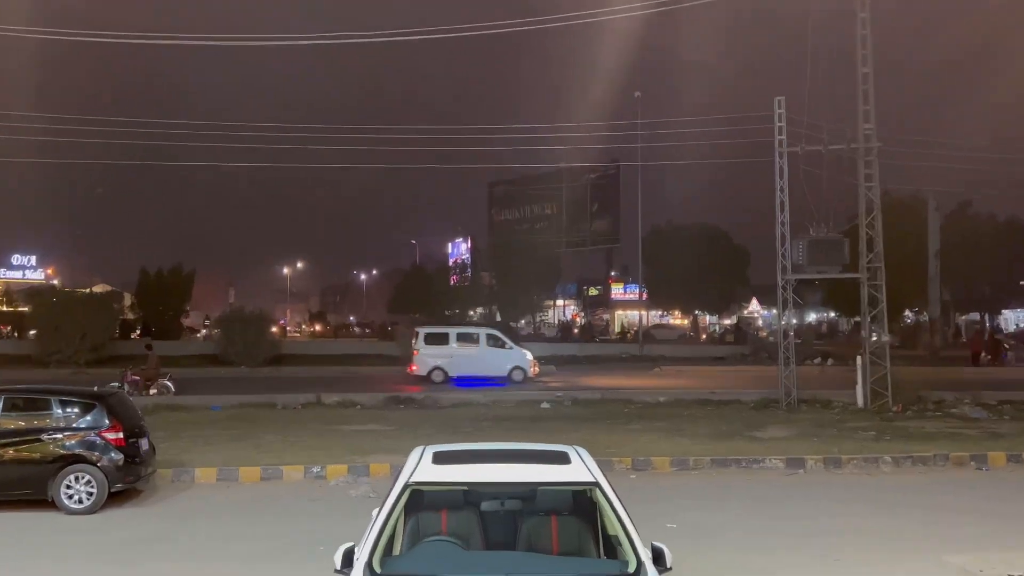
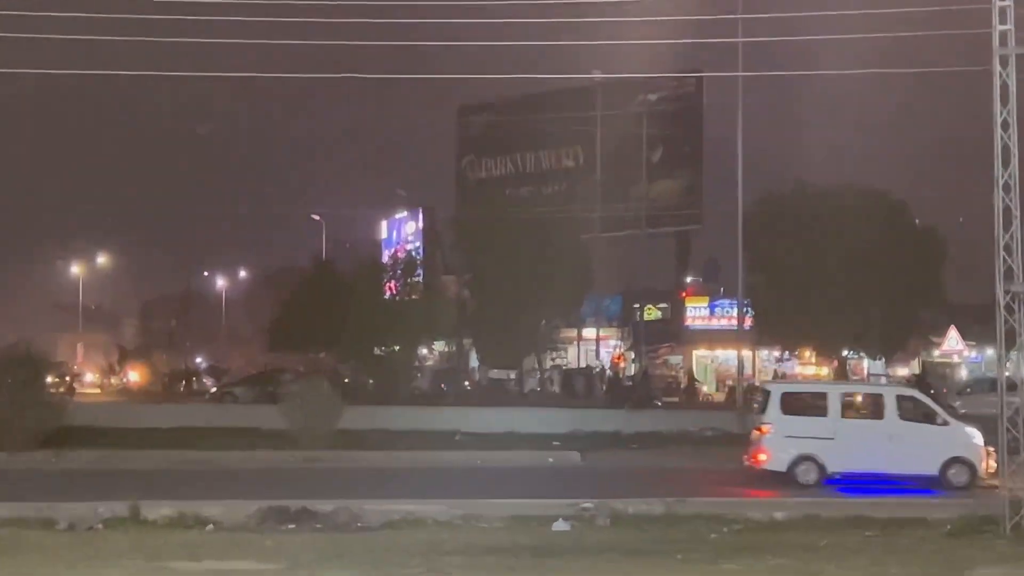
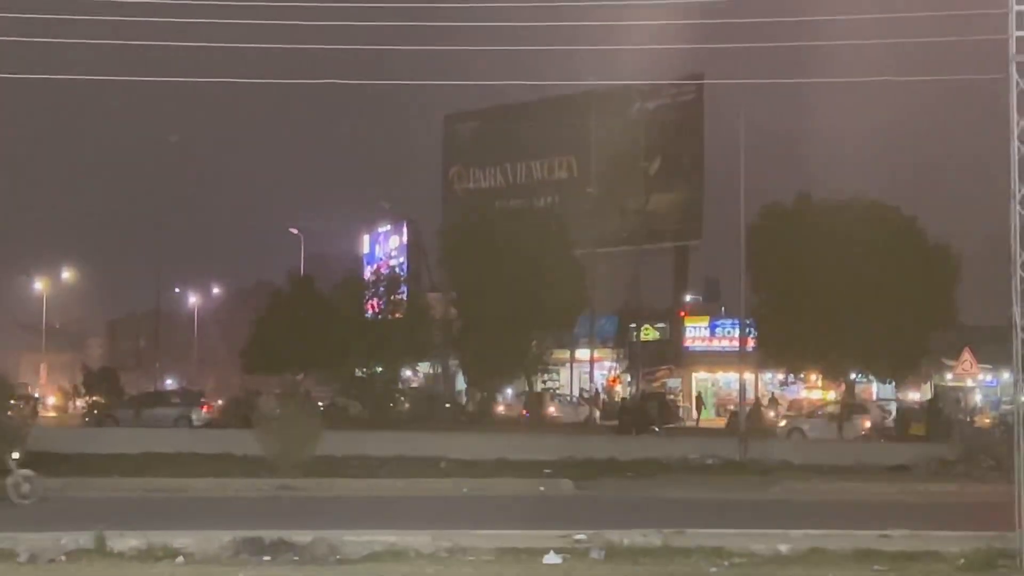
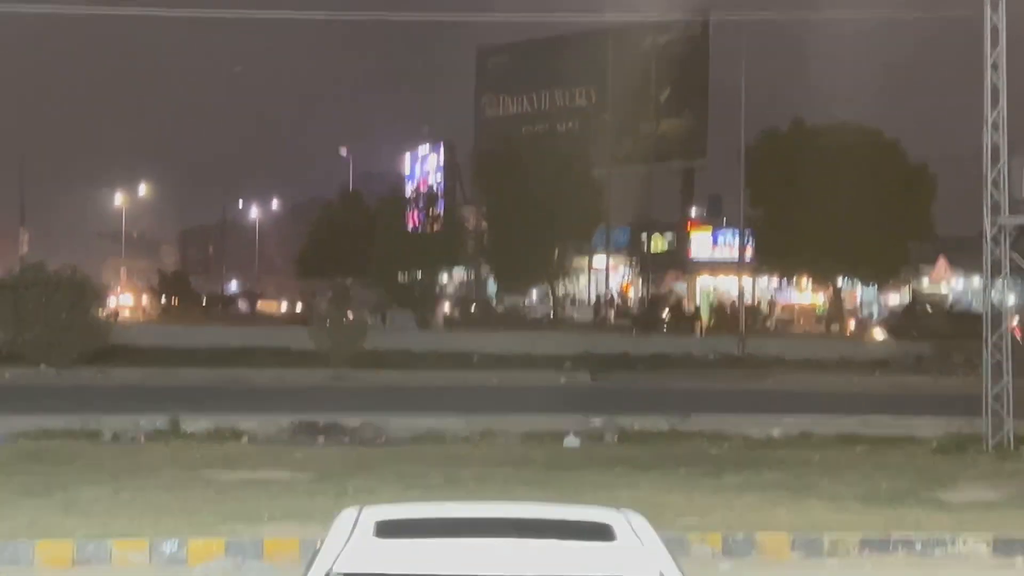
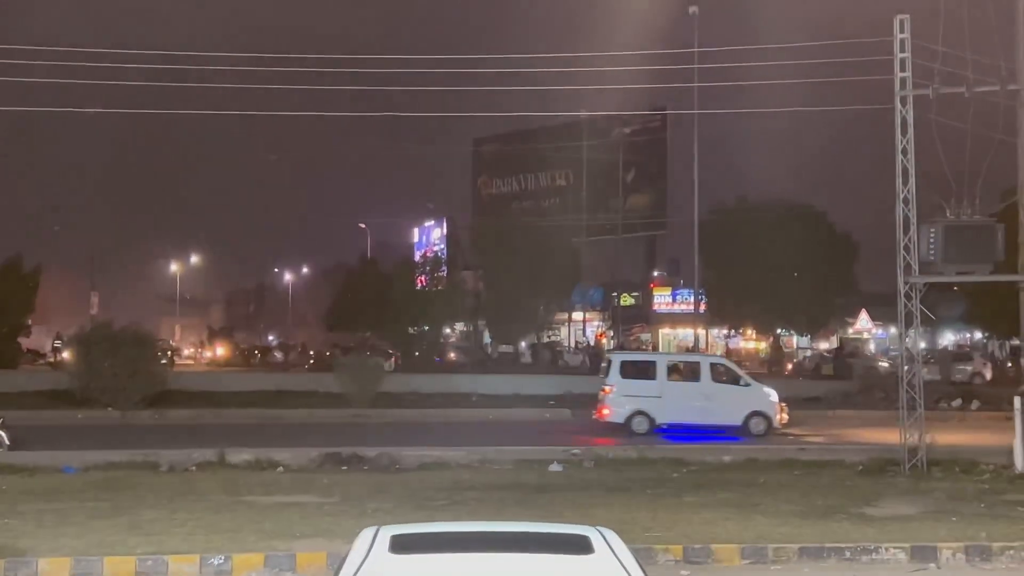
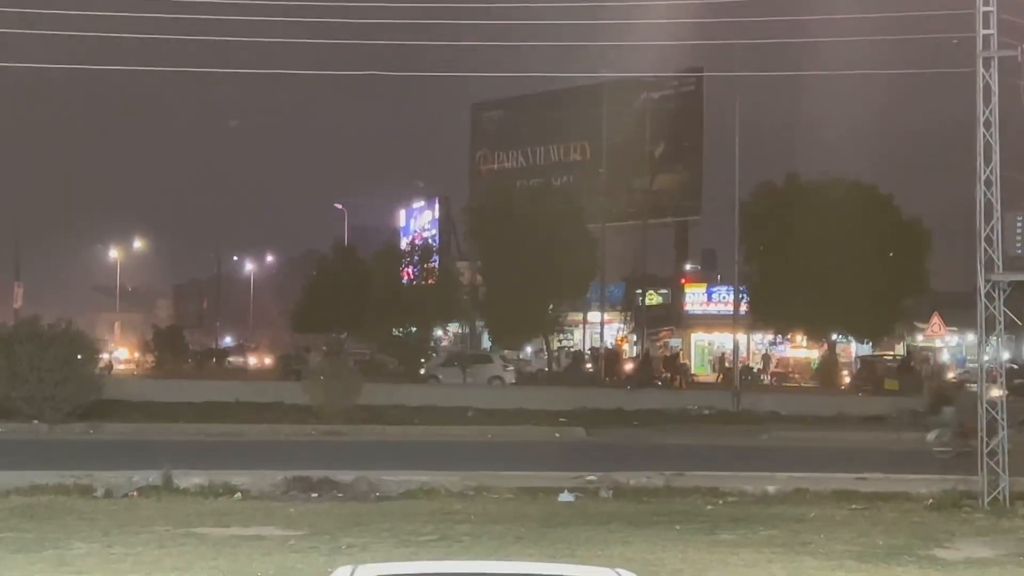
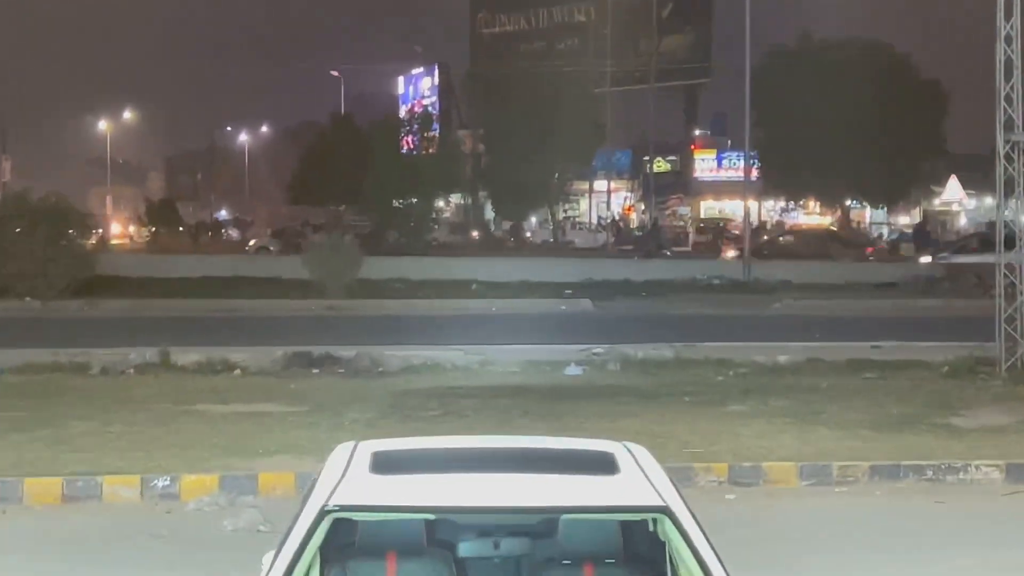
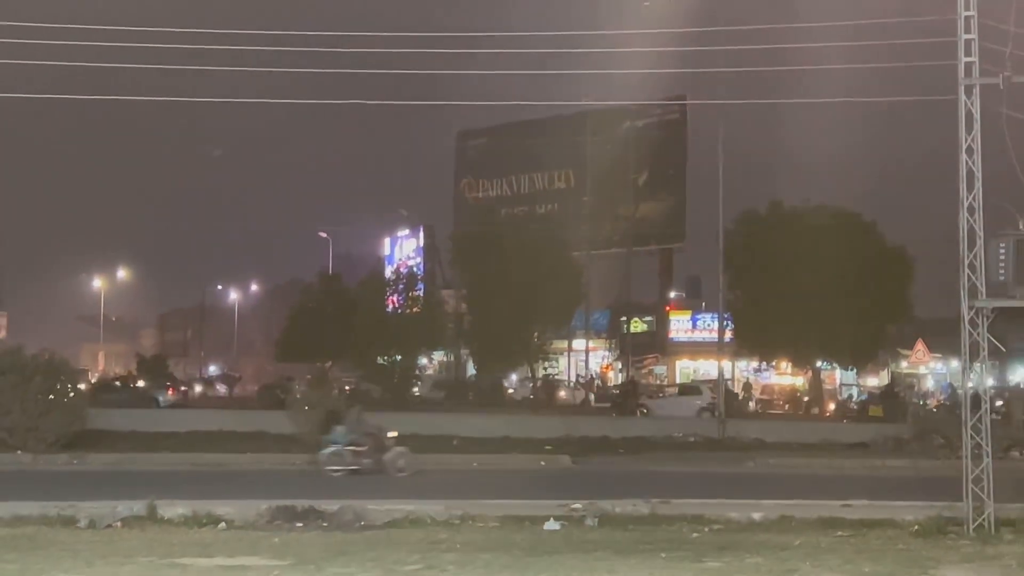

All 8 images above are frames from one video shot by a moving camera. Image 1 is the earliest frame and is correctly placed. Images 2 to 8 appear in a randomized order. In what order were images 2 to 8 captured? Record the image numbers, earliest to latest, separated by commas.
5, 2, 3, 8, 6, 4, 7
